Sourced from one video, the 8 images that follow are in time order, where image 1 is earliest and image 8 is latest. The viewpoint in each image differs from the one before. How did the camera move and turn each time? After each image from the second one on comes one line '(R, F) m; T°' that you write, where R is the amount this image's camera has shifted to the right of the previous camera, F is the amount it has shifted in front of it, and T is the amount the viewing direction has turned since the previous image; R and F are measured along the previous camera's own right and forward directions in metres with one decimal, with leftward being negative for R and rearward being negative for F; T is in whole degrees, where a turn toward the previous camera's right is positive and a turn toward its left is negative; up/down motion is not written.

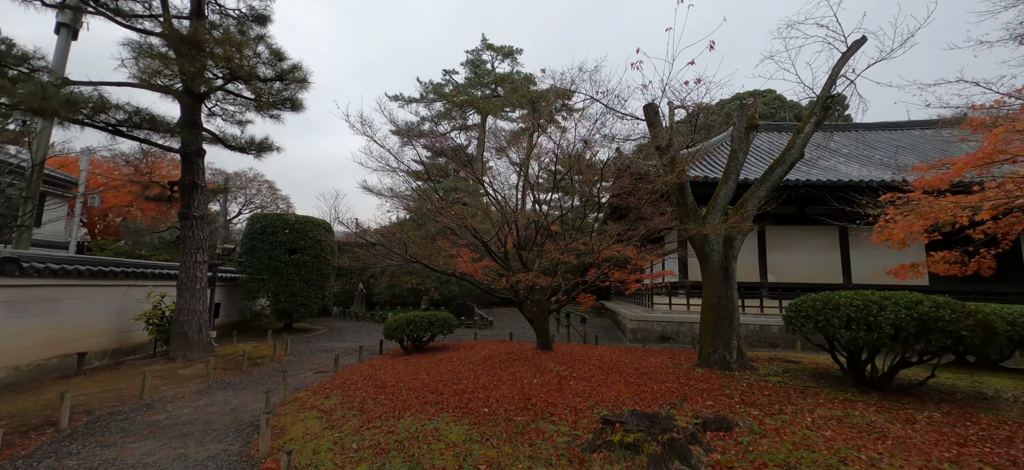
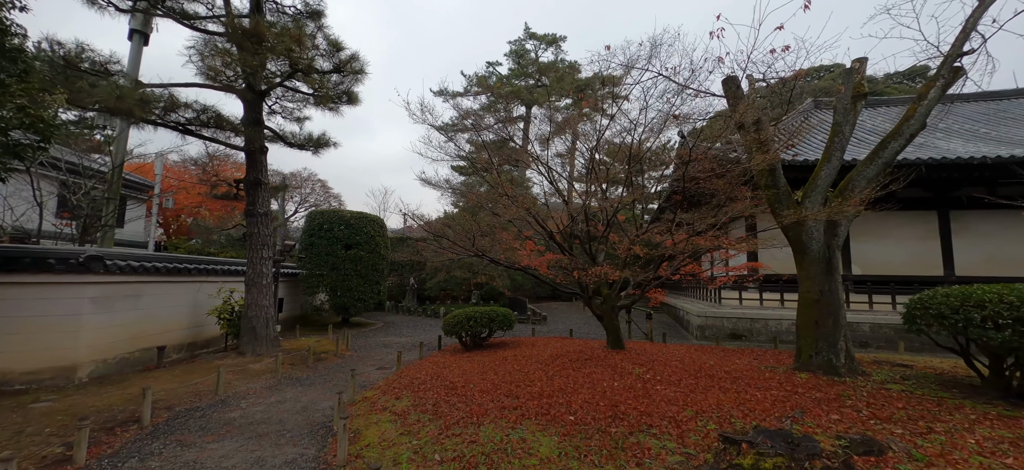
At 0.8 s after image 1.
(-0.4, +0.4) m; -6°
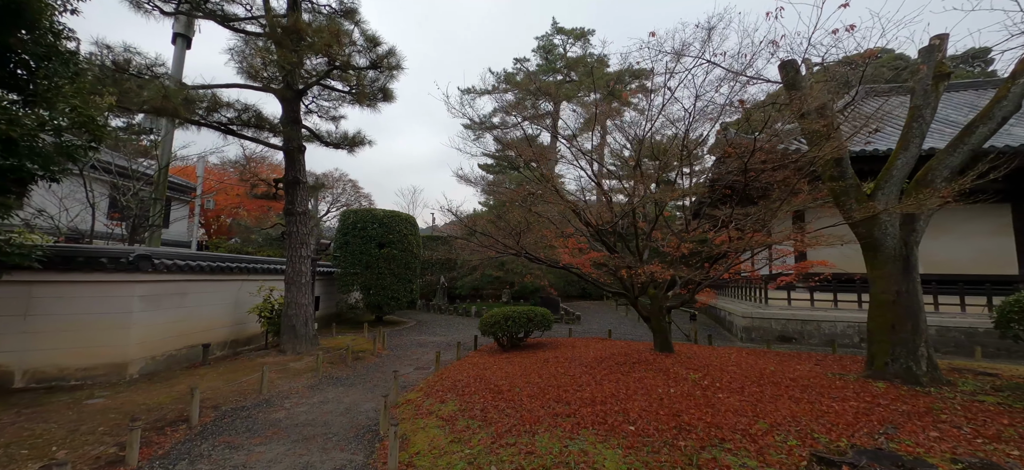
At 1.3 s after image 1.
(-0.2, +0.2) m; -3°
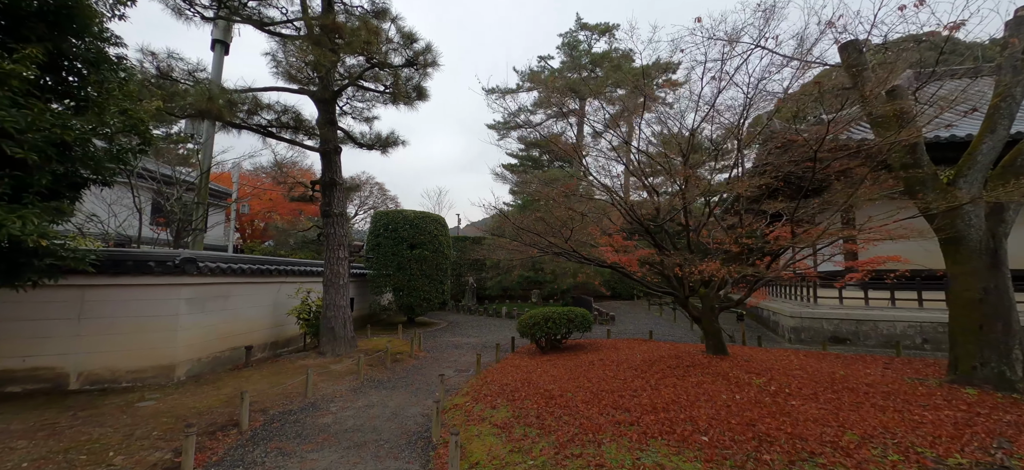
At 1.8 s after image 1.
(-0.3, +0.2) m; -3°
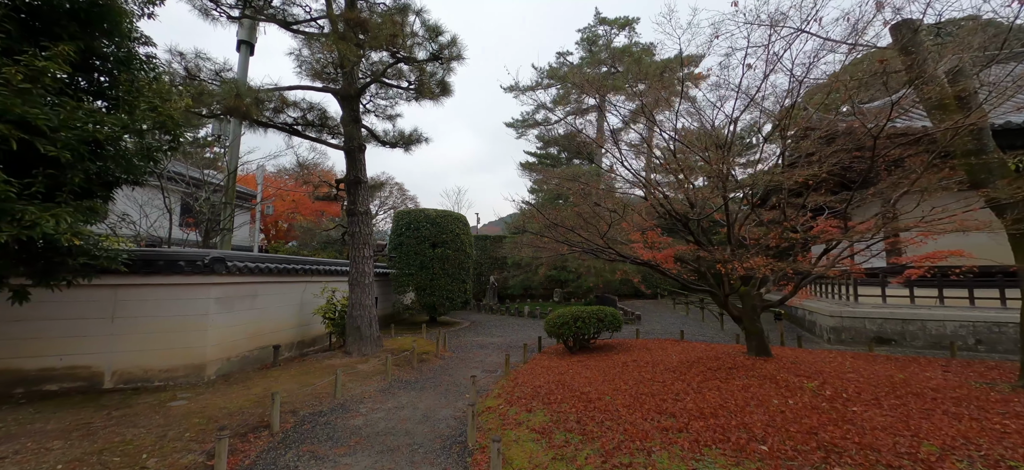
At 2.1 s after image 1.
(-0.2, +0.2) m; -2°
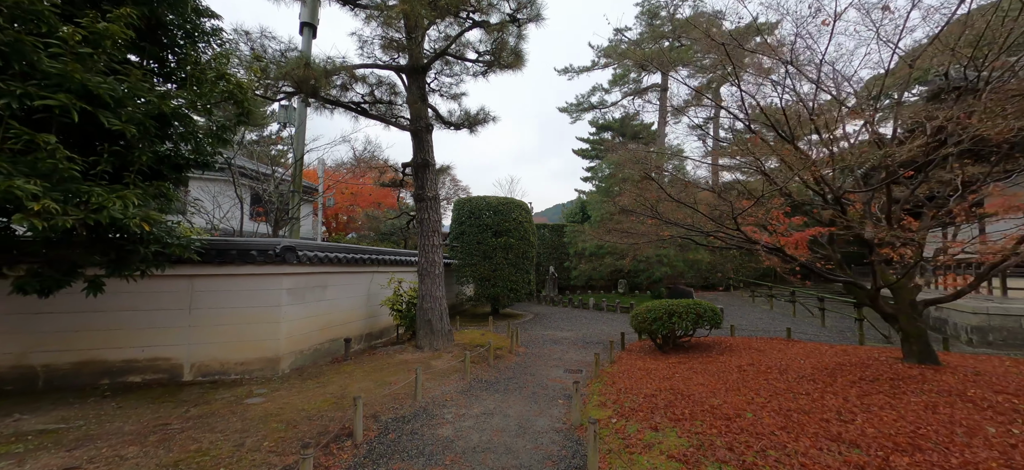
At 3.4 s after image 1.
(-0.6, +0.7) m; -6°
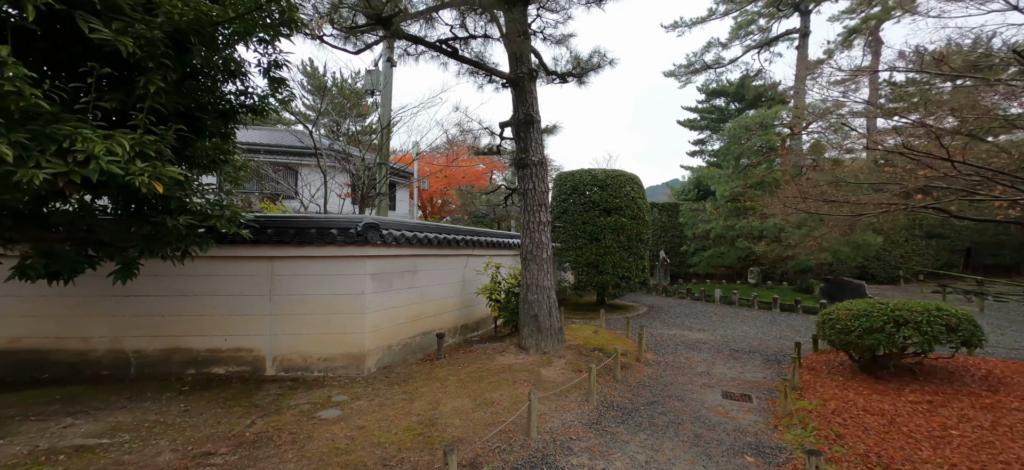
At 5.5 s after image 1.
(-0.5, +1.4) m; -12°
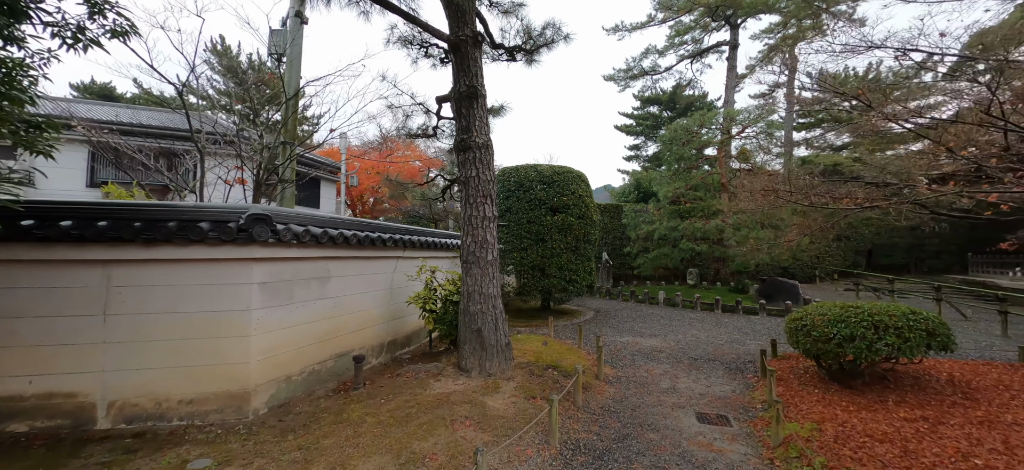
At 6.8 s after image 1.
(0.0, +0.9) m; +9°
